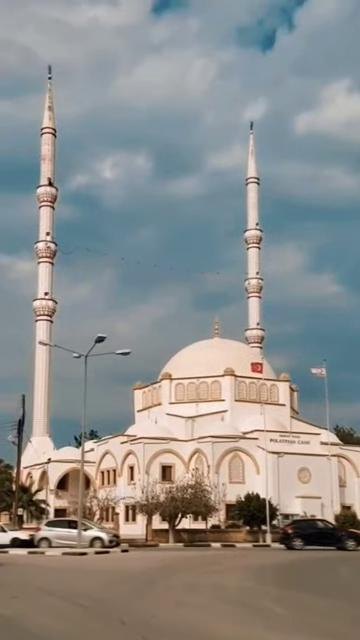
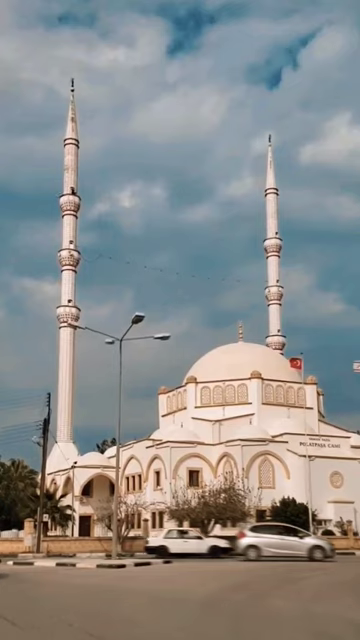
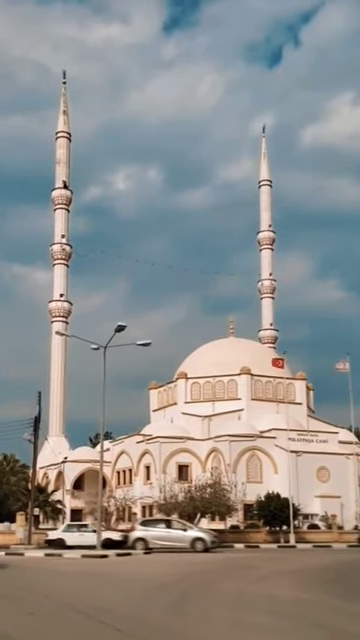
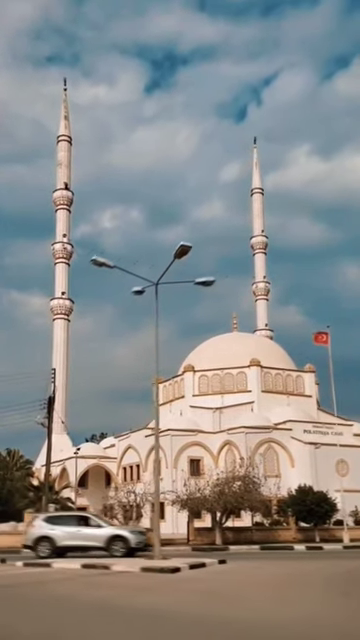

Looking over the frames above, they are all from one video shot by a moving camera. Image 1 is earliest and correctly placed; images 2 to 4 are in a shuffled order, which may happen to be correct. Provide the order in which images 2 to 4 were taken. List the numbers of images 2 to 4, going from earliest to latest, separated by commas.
3, 2, 4
